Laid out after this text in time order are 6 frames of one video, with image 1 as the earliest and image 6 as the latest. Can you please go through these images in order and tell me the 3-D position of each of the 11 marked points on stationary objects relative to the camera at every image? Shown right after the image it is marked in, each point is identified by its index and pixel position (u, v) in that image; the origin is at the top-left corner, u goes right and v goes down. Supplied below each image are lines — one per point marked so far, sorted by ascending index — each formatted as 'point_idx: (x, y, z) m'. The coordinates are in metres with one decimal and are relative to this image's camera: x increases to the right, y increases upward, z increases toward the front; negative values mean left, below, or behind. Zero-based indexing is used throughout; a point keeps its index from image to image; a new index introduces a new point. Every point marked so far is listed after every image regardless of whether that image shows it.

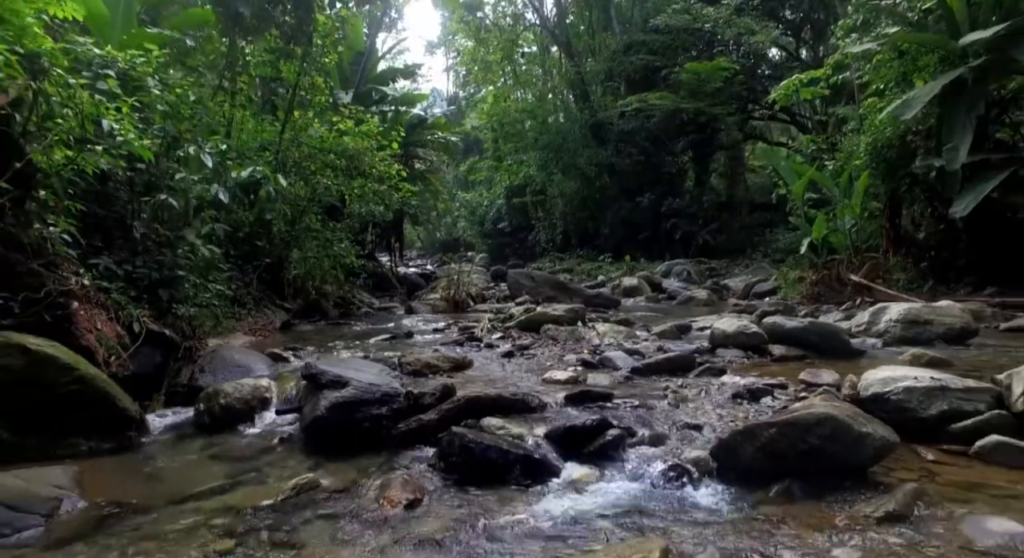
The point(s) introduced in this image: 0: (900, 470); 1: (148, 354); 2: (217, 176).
0: (+1.5, -0.7, +2.6) m
1: (-2.2, -0.5, +4.0) m
2: (-2.2, +0.8, +5.3) m
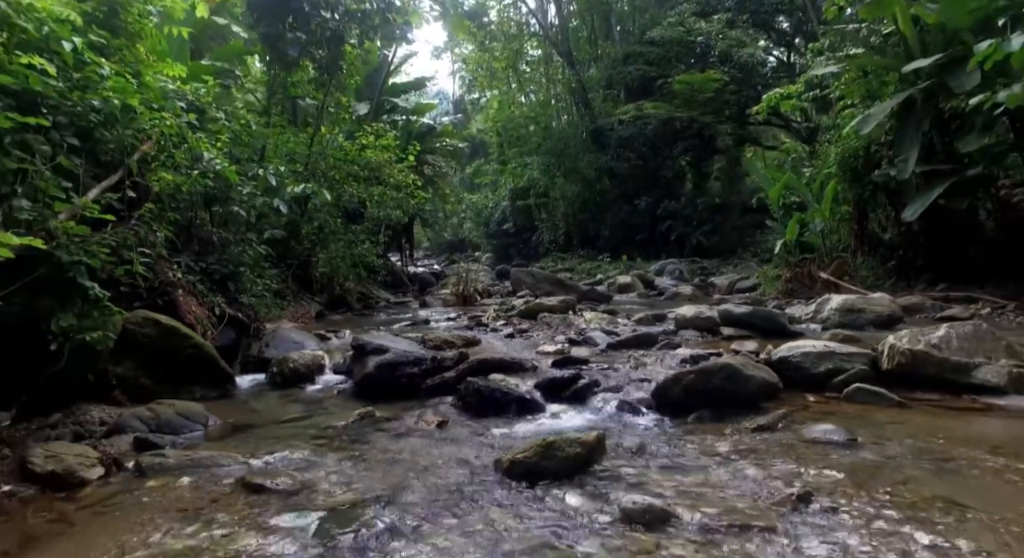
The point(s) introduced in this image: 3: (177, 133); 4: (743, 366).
0: (+1.5, -0.7, +3.7) m
1: (-2.2, -0.4, +5.2) m
2: (-2.2, +0.8, +6.4) m
3: (-2.2, +1.0, +4.5) m
4: (+1.3, -0.5, +3.7) m
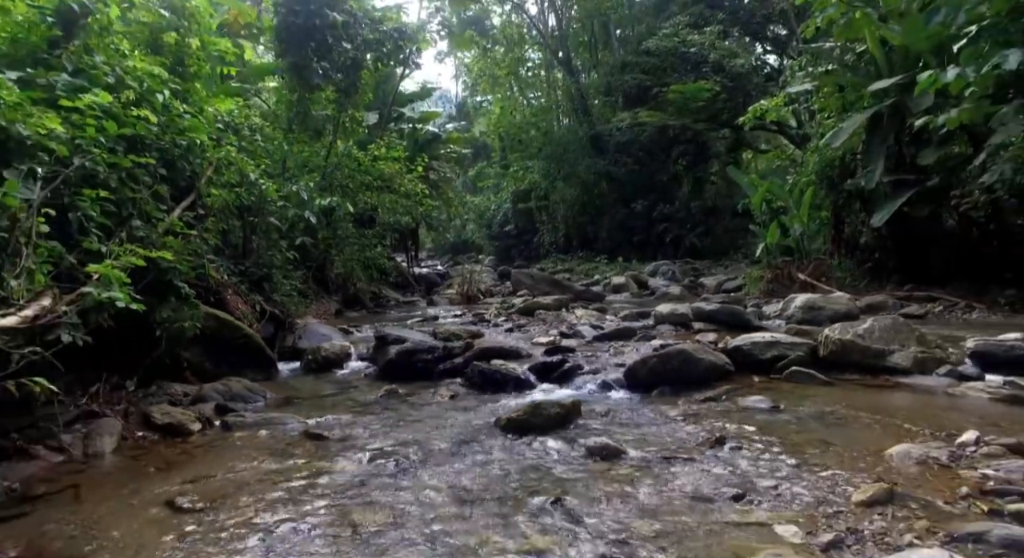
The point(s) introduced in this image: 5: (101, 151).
0: (+1.5, -0.7, +4.5) m
1: (-2.2, -0.4, +6.0) m
2: (-2.2, +0.8, +7.3) m
3: (-2.3, +1.0, +5.4) m
4: (+1.3, -0.5, +4.6) m
5: (-1.9, +0.6, +3.2) m
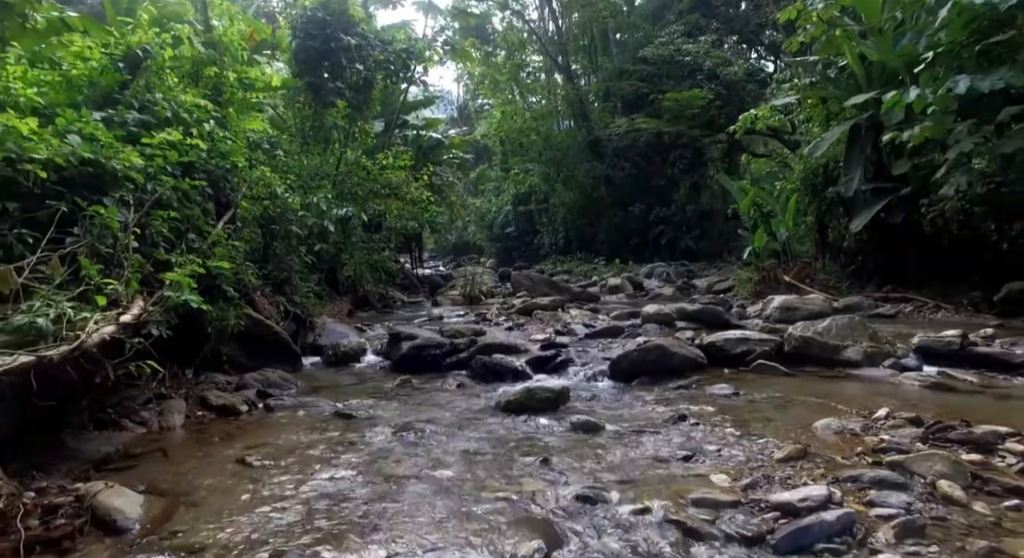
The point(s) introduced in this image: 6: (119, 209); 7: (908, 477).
0: (+1.5, -0.7, +5.2) m
1: (-2.2, -0.4, +6.7) m
2: (-2.2, +0.8, +7.9) m
3: (-2.3, +0.9, +6.0) m
4: (+1.2, -0.5, +5.2) m
5: (-1.9, +0.6, +3.8) m
6: (-1.9, +0.3, +3.3) m
7: (+1.5, -0.7, +2.6) m
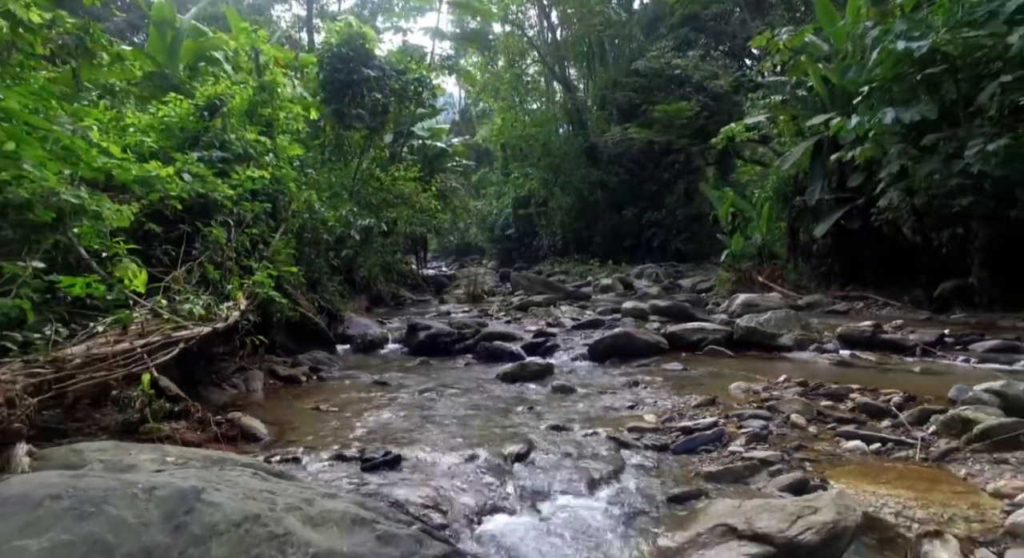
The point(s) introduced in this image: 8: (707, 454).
0: (+1.4, -0.7, +6.4) m
1: (-2.2, -0.5, +7.9) m
2: (-2.2, +0.8, +9.2) m
3: (-2.3, +0.9, +7.3) m
4: (+1.2, -0.5, +6.4) m
5: (-2.0, +0.6, +5.0) m
6: (-1.9, +0.3, +4.5) m
7: (+1.5, -0.7, +3.8) m
8: (+0.9, -0.8, +3.2) m
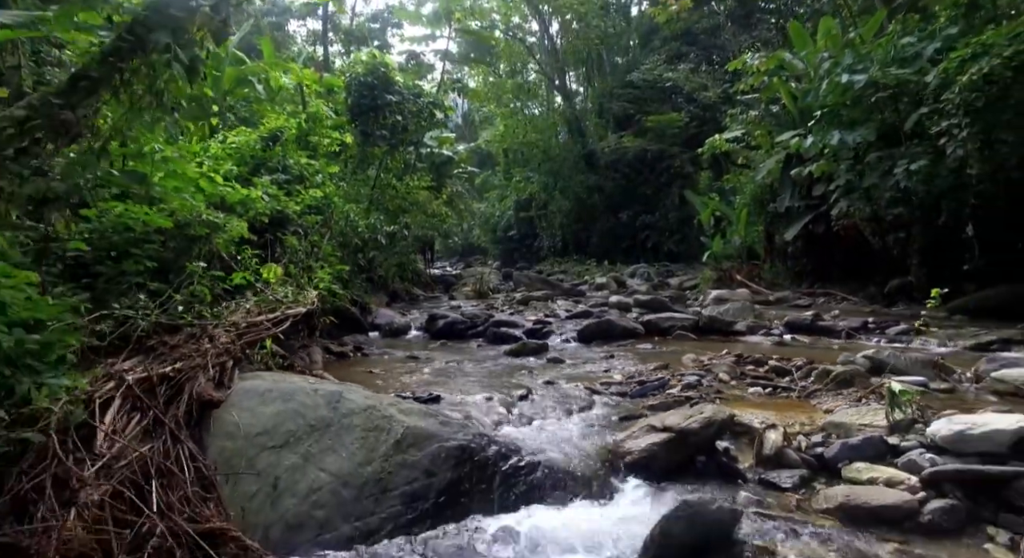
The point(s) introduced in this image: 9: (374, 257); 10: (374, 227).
0: (+1.5, -0.7, +7.8) m
1: (-2.2, -0.4, +9.3) m
2: (-2.2, +0.8, +10.5) m
3: (-2.2, +1.0, +8.6) m
4: (+1.3, -0.5, +7.8) m
5: (-1.9, +0.6, +6.4) m
6: (-1.9, +0.4, +5.9) m
7: (+1.5, -0.7, +5.1) m
8: (+1.0, -0.8, +4.5) m
9: (-2.4, +0.4, +10.9) m
10: (-2.1, +0.8, +10.4) m
